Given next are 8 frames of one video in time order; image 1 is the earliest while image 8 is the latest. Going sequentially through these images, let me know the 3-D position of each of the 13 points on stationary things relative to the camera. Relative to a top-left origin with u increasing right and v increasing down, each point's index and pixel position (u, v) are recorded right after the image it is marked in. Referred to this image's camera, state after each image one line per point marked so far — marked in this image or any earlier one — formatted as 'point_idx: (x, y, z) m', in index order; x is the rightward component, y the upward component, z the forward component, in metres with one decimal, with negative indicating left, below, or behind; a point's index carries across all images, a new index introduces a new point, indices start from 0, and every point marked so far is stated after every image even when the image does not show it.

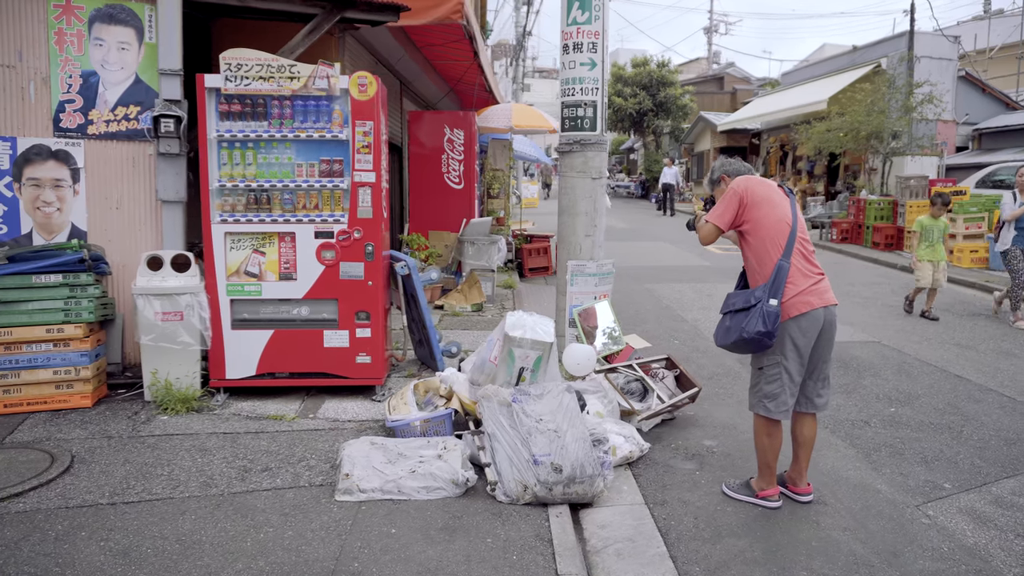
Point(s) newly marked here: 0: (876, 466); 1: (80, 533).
0: (+2.2, -1.1, +4.4) m
1: (-2.0, -1.2, +3.4) m
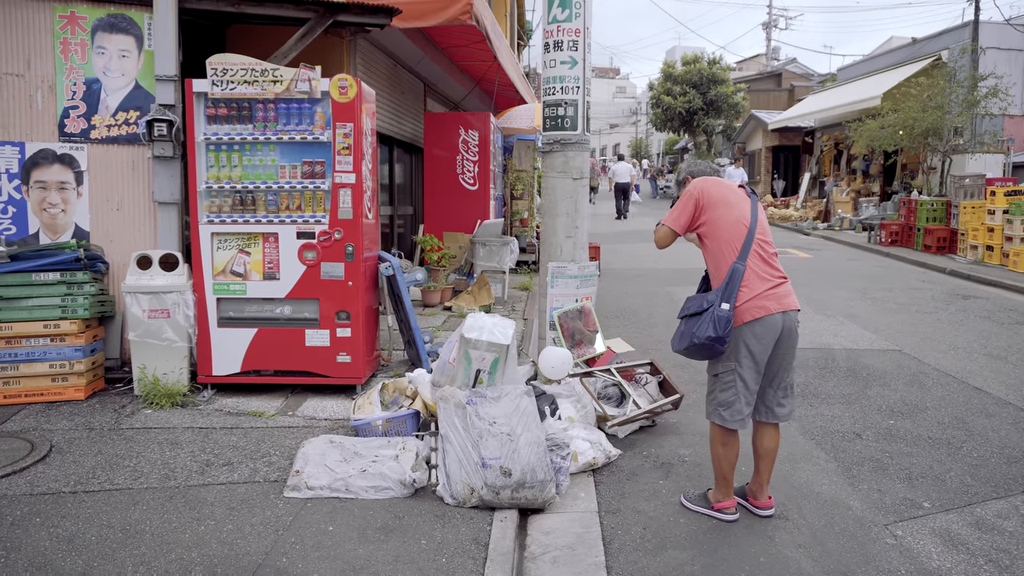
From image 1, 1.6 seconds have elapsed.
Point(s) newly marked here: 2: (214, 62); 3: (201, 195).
0: (+2.0, -1.1, +4.2) m
1: (-2.4, -1.1, +3.6) m
2: (-2.2, +1.6, +5.2) m
3: (-2.3, +0.7, +5.3) m
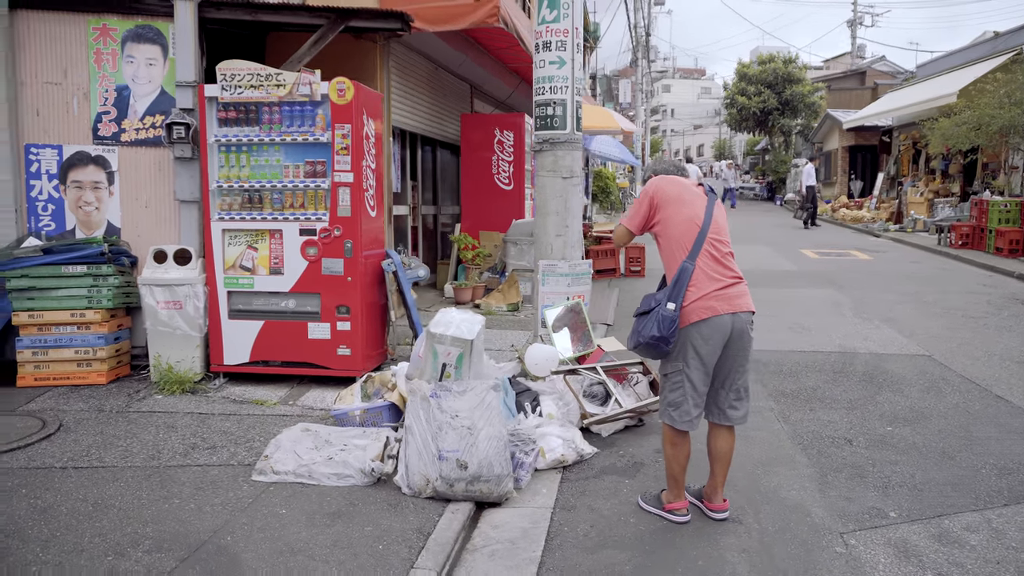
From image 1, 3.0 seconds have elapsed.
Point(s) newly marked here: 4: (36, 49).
0: (+1.7, -1.1, +4.0) m
1: (-2.6, -1.1, +3.9) m
2: (-2.2, +1.7, +5.5) m
3: (-2.3, +0.7, +5.7) m
4: (-3.9, +2.0, +6.0) m
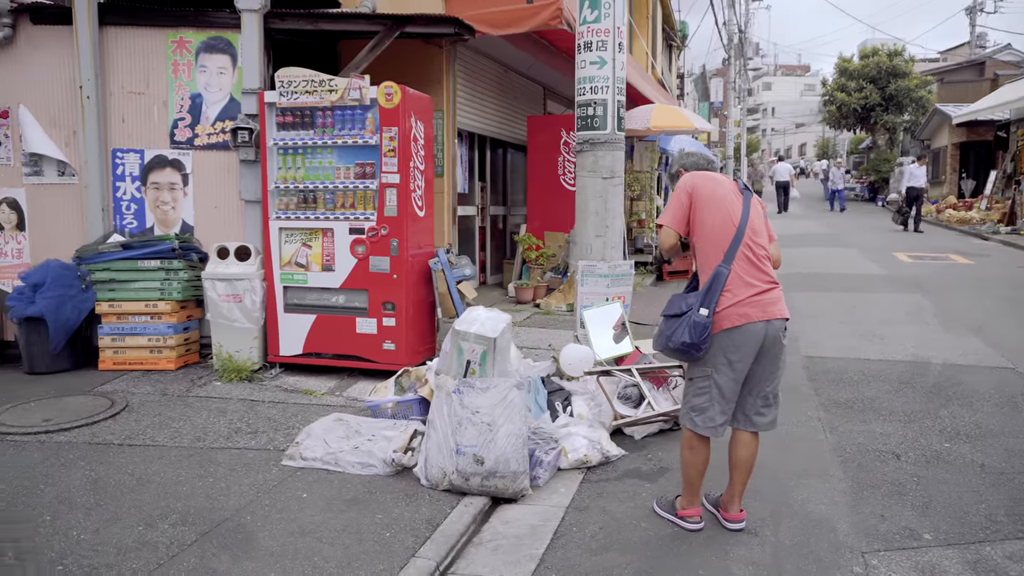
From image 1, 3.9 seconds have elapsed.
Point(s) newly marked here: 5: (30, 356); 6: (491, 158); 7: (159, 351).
0: (+1.8, -1.1, +3.8) m
1: (-2.5, -1.0, +4.3) m
2: (-1.9, +1.7, +5.8) m
3: (-2.0, +0.8, +6.0) m
4: (-3.5, +2.0, +6.5) m
5: (-4.0, -0.6, +6.0) m
6: (-0.3, +1.9, +10.8) m
7: (-3.0, -0.5, +6.1) m
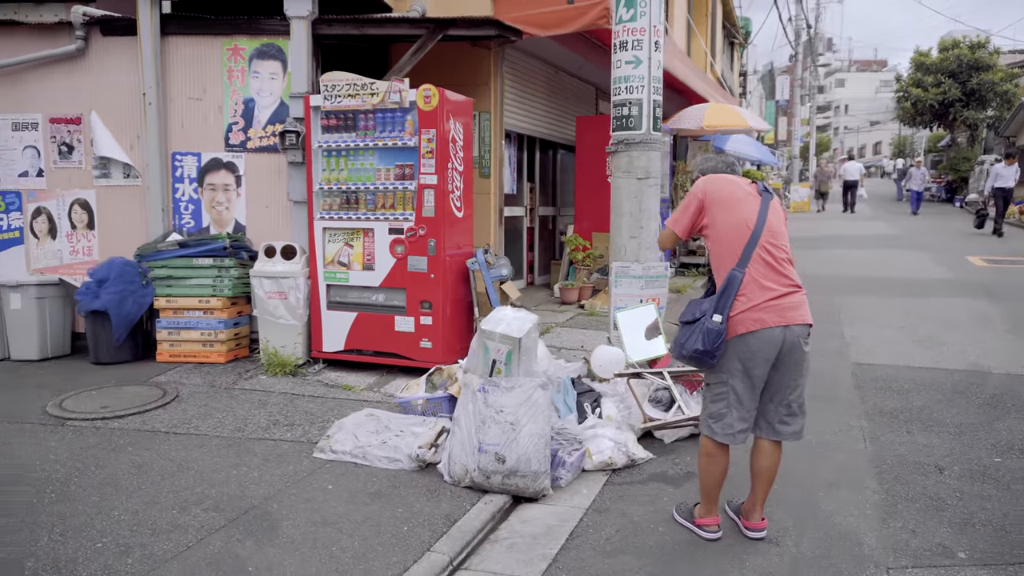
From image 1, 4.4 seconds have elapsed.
0: (+1.9, -1.2, +3.7) m
1: (-2.4, -1.0, +4.5) m
2: (-1.5, +1.7, +6.0) m
3: (-1.7, +0.8, +6.2) m
4: (-3.1, +2.1, +6.8) m
5: (-3.7, -0.5, +6.4) m
6: (+0.4, +1.9, +10.8) m
7: (-2.7, -0.5, +6.4) m
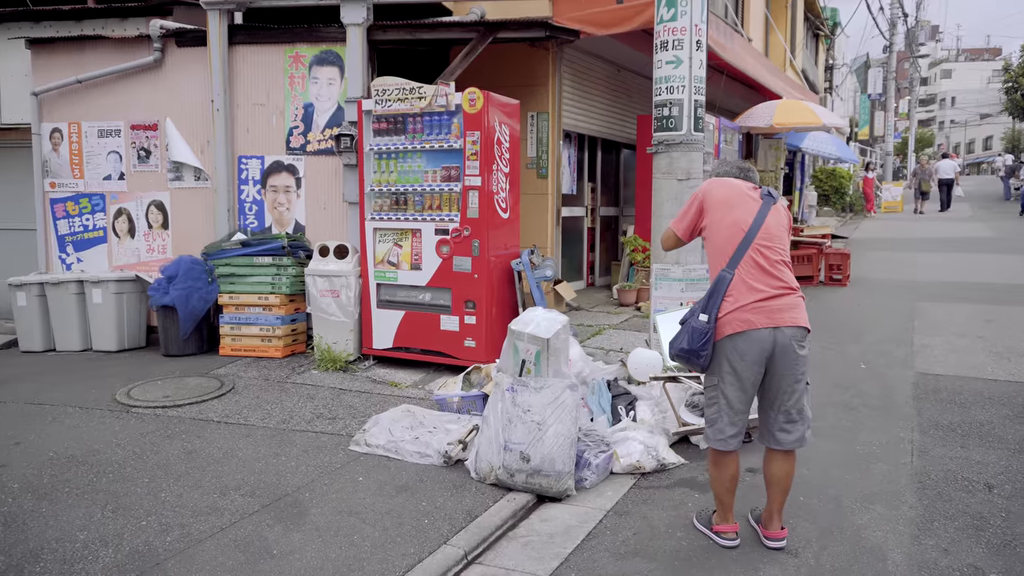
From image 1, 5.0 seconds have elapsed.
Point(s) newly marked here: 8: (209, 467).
0: (+2.0, -1.2, +3.5) m
1: (-2.2, -1.0, +4.8) m
2: (-1.2, +1.7, +6.2) m
3: (-1.3, +0.8, +6.4) m
4: (-2.6, +2.1, +7.2) m
5: (-3.3, -0.5, +6.8) m
6: (+1.3, +1.9, +10.7) m
7: (-2.3, -0.5, +6.7) m
8: (-1.8, -1.1, +4.3) m
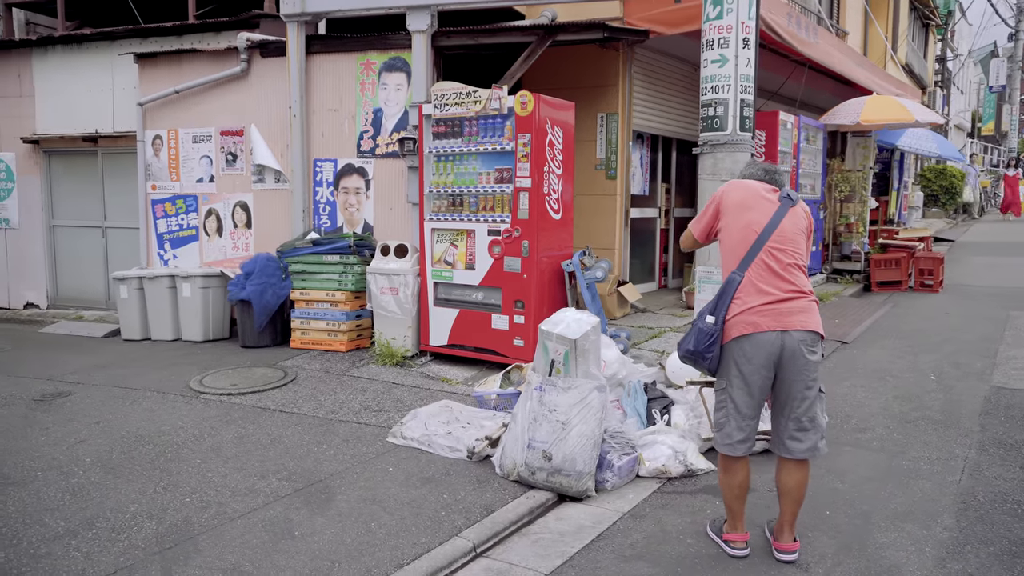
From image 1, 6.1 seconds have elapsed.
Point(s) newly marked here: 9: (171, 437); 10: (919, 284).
0: (+2.0, -1.2, +3.3) m
1: (-2.0, -0.9, +5.2) m
2: (-0.7, +1.8, +6.4) m
3: (-0.8, +0.8, +6.6) m
4: (-2.0, +2.1, +7.6) m
5: (-2.7, -0.4, +7.3) m
6: (+2.4, +1.9, +10.5) m
7: (-1.7, -0.5, +7.1) m
8: (-1.6, -1.0, +4.6) m
9: (-2.3, -1.0, +4.9) m
10: (+5.7, +0.1, +10.0) m
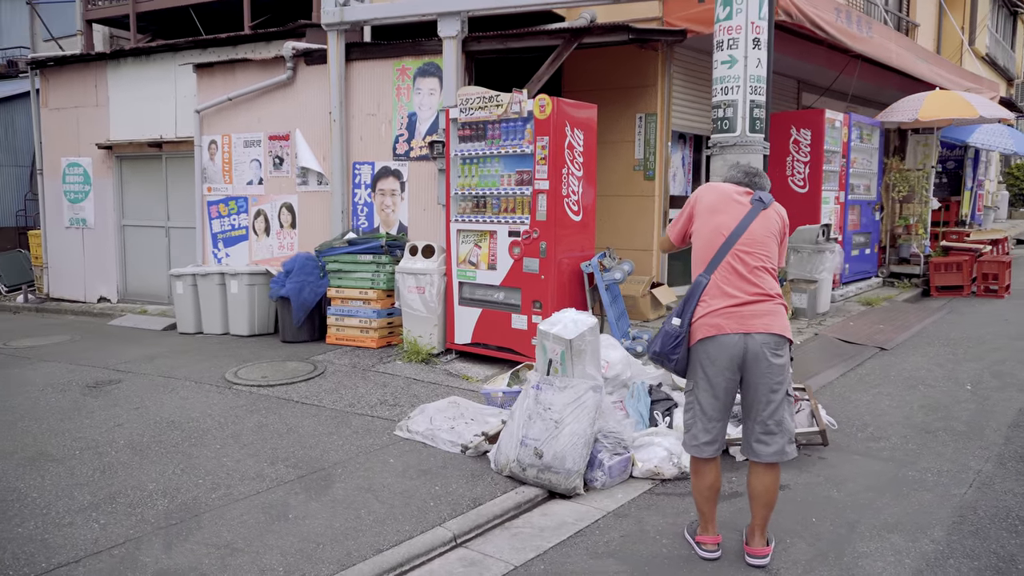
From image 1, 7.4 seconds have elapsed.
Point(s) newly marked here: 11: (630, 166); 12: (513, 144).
0: (+1.8, -1.2, +3.2) m
1: (-1.9, -0.9, +5.5) m
2: (-0.5, +1.8, +6.5) m
3: (-0.6, +0.8, +6.8) m
4: (-1.6, +2.2, +7.9) m
5: (-2.4, -0.4, +7.7) m
6: (+3.0, +1.8, +10.4) m
7: (-1.5, -0.4, +7.3) m
8: (-1.6, -1.0, +4.9) m
9: (-2.3, -1.0, +5.2) m
10: (+6.2, 0.0, +9.5) m
11: (+1.5, +1.5, +9.0) m
12: (0.0, +1.3, +6.3) m
